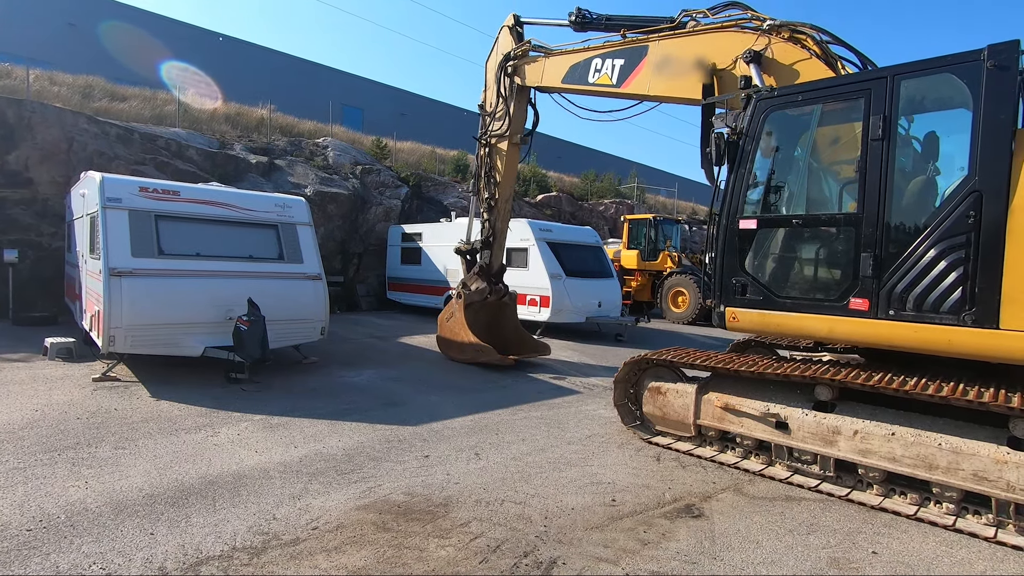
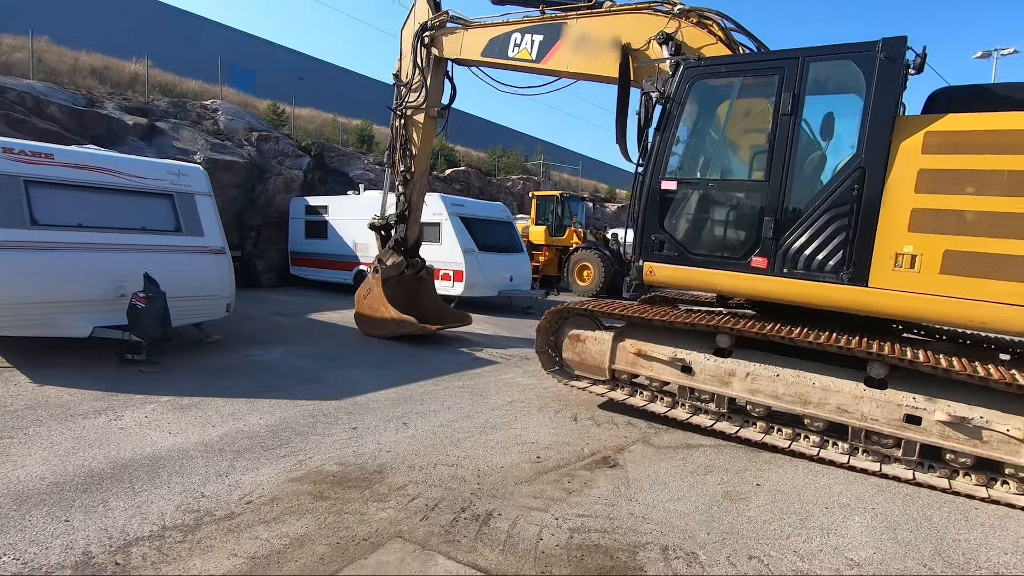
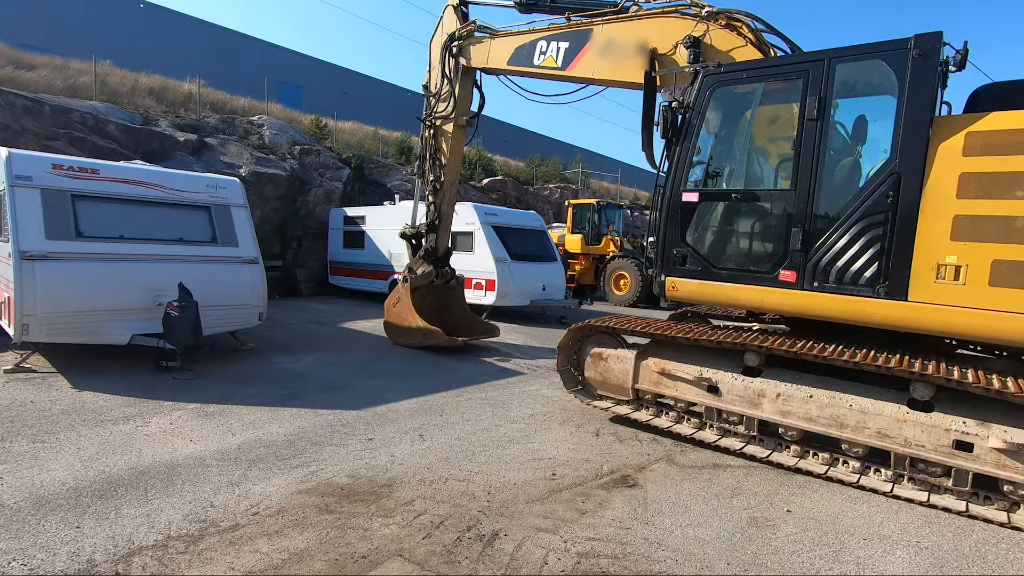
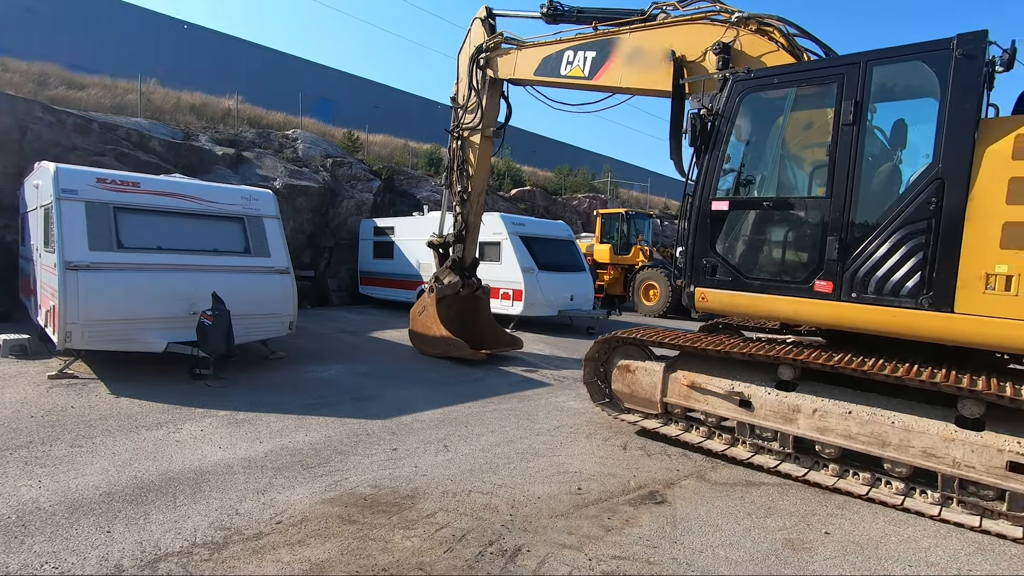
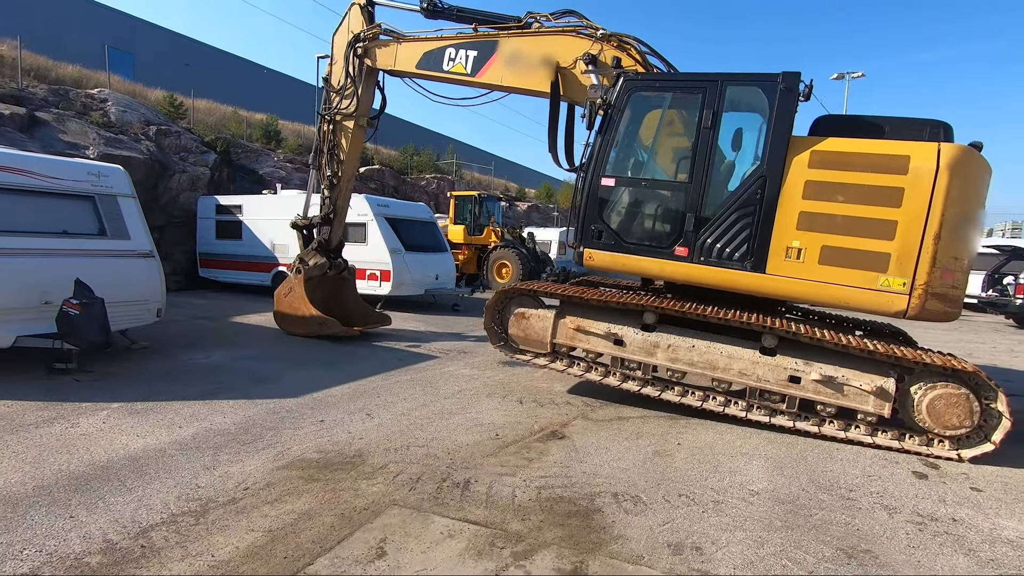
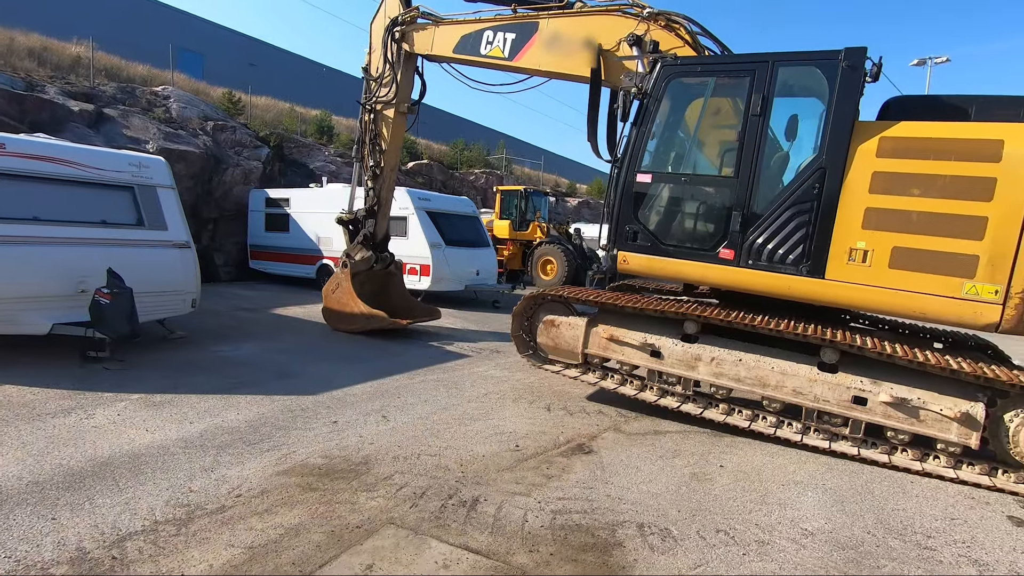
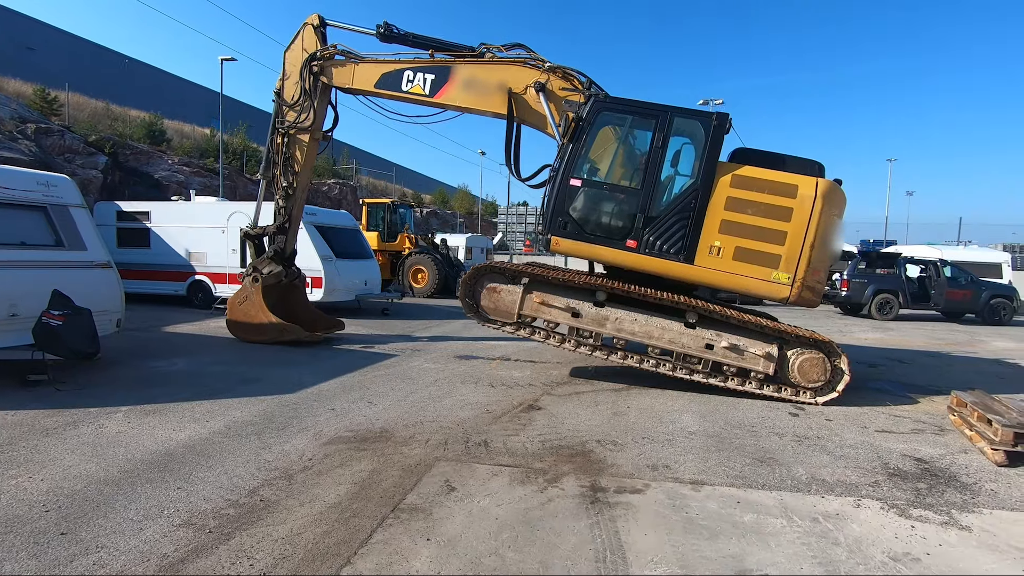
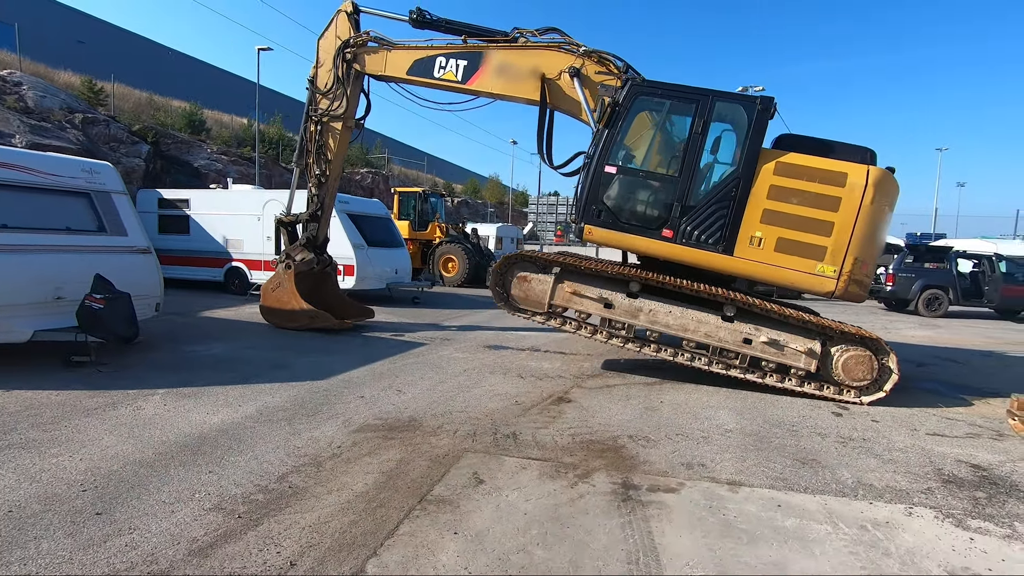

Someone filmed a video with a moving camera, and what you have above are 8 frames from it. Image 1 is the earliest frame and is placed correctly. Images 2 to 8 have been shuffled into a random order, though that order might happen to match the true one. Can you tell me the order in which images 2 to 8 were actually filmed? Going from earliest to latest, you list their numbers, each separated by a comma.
4, 3, 2, 6, 5, 8, 7
